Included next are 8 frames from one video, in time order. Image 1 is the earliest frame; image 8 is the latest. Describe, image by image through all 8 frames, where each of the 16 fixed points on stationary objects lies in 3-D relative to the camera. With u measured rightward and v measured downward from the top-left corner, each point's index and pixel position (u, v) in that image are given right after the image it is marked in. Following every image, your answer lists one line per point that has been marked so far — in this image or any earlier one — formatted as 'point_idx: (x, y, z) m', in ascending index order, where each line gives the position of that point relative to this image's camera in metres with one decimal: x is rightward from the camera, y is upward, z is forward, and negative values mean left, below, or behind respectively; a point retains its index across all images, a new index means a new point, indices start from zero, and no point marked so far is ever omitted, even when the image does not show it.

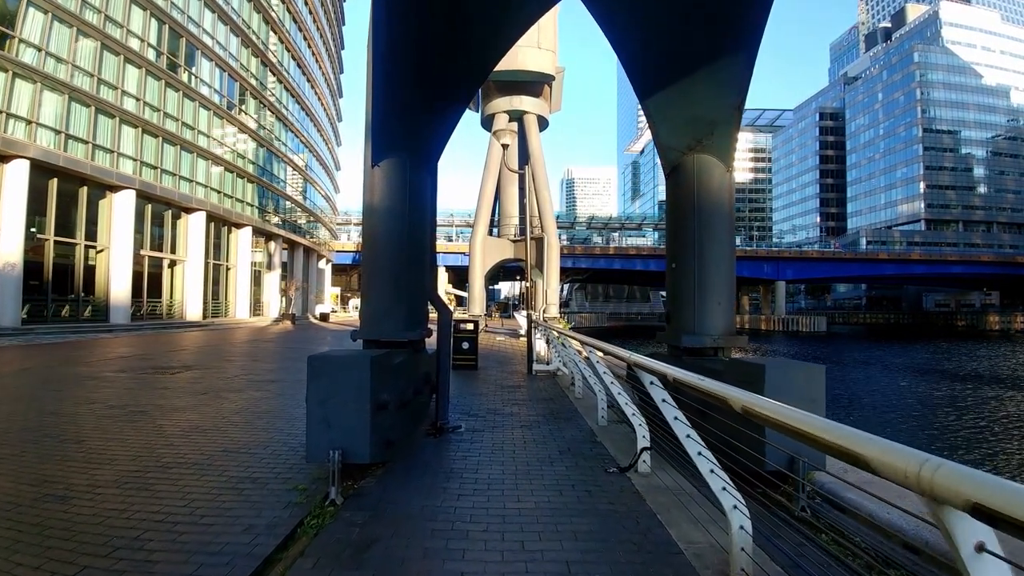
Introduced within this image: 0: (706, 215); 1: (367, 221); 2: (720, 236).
0: (+2.2, +0.9, +6.4) m
1: (-1.6, +0.8, +6.4) m
2: (+2.3, +0.6, +6.4) m
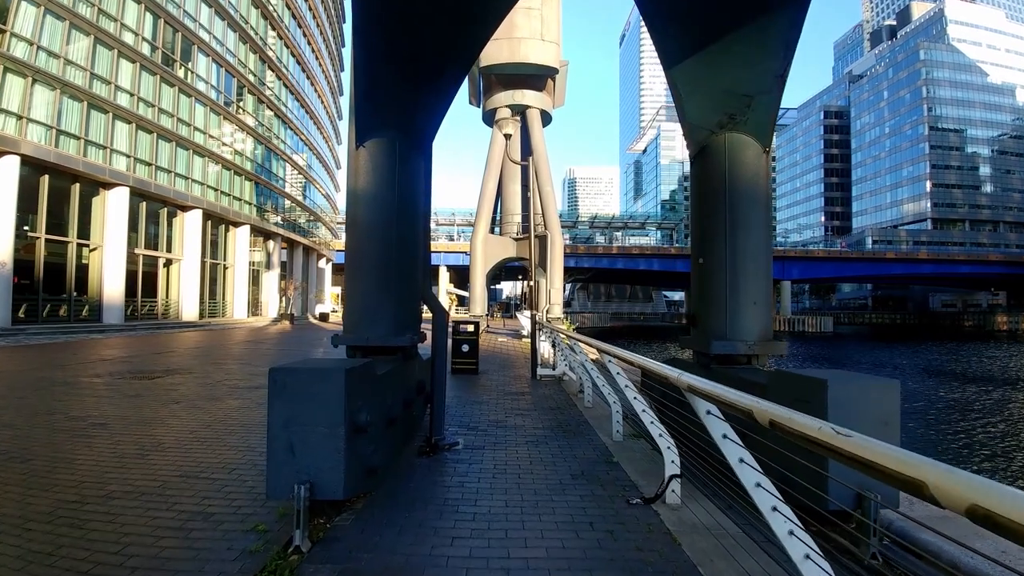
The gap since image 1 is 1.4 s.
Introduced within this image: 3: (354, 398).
0: (+2.2, +0.9, +5.5) m
1: (-1.5, +0.8, +5.6) m
2: (+2.4, +0.6, +5.5) m
3: (-1.0, -0.7, +3.8) m
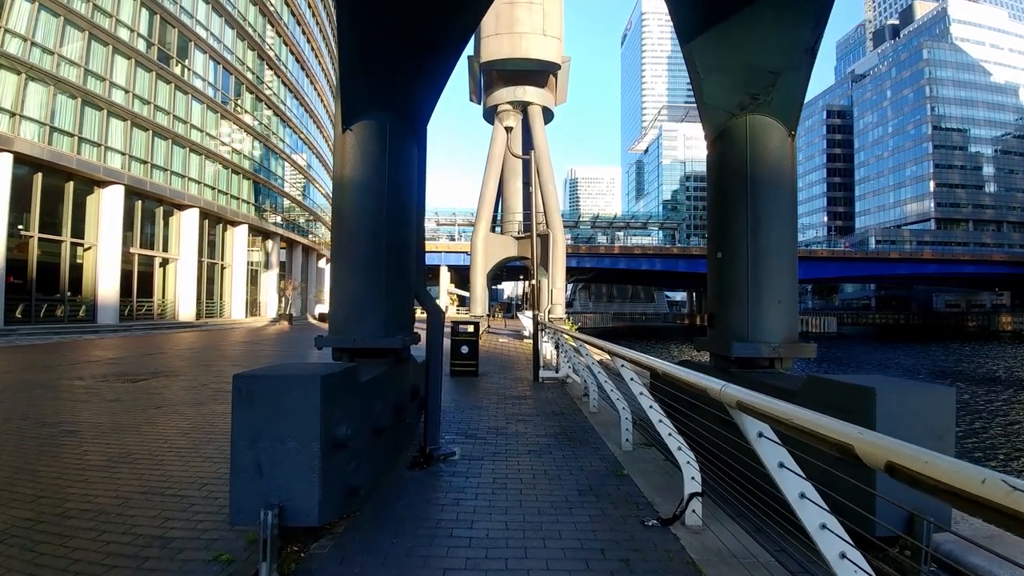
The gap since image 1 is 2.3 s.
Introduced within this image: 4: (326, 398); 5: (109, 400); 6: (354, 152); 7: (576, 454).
0: (+2.2, +0.9, +5.1) m
1: (-1.5, +0.8, +5.1) m
2: (+2.4, +0.6, +5.1) m
3: (-1.0, -0.7, +3.3) m
4: (-1.0, -0.6, +3.2) m
5: (-6.2, -1.7, +9.0) m
6: (-1.4, +1.2, +5.0) m
7: (+0.6, -1.7, +5.8) m
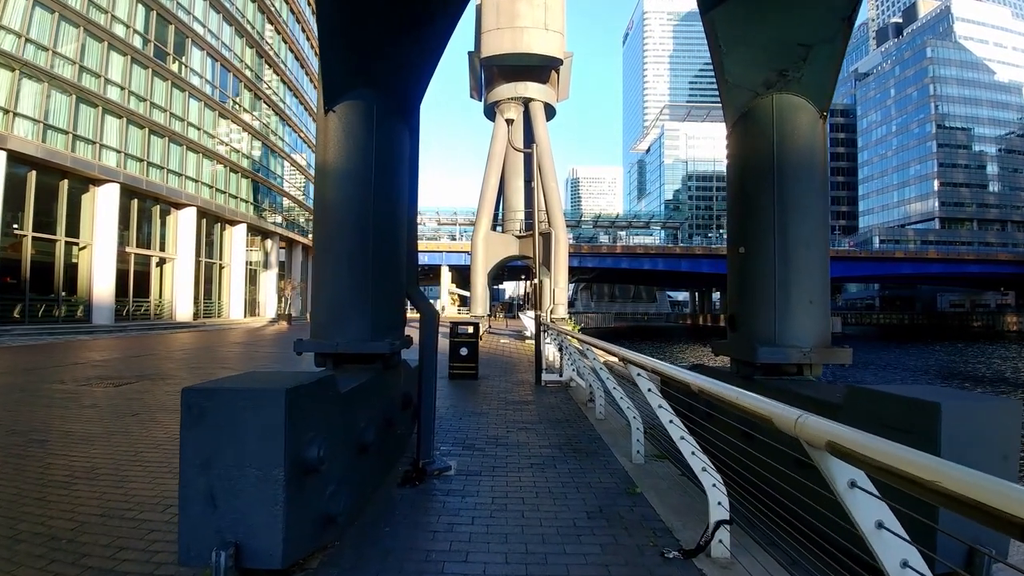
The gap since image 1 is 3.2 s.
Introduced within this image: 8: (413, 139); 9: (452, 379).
0: (+2.2, +0.9, +4.6) m
1: (-1.5, +0.8, +4.6) m
2: (+2.4, +0.7, +4.6) m
3: (-1.0, -0.7, +2.8) m
4: (-1.0, -0.6, +2.7) m
5: (-6.2, -1.7, +8.5) m
6: (-1.4, +1.2, +4.5) m
7: (+0.7, -1.7, +5.4) m
8: (-0.9, +1.4, +5.3) m
9: (-1.2, -1.8, +11.6) m
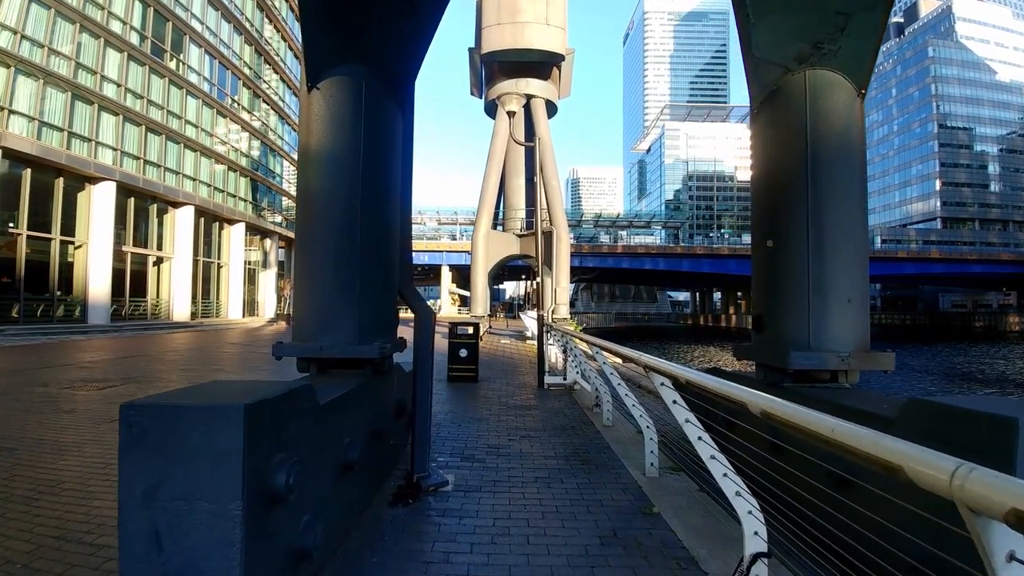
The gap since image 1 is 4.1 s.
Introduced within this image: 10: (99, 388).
0: (+2.2, +0.9, +4.1) m
1: (-1.5, +0.8, +4.2) m
2: (+2.4, +0.7, +4.1) m
3: (-1.0, -0.7, +2.4) m
4: (-1.0, -0.6, +2.3) m
5: (-6.2, -1.7, +8.0) m
6: (-1.3, +1.2, +4.1) m
7: (+0.7, -1.7, +4.9) m
8: (-0.9, +1.4, +4.9) m
9: (-1.2, -1.8, +11.1) m
10: (-7.2, -1.7, +10.2) m
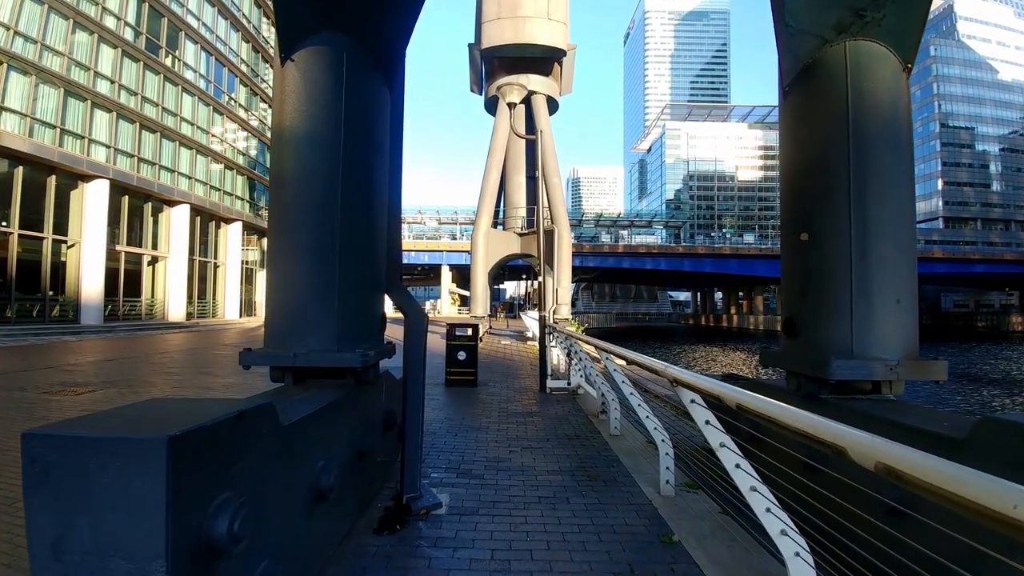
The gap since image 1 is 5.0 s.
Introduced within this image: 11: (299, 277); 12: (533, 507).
0: (+2.2, +1.0, +3.6) m
1: (-1.5, +0.9, +3.7) m
2: (+2.4, +0.7, +3.6) m
3: (-1.0, -0.7, +1.9) m
4: (-1.0, -0.6, +1.8) m
5: (-6.2, -1.7, +7.5) m
6: (-1.3, +1.2, +3.6) m
7: (+0.7, -1.6, +4.4) m
8: (-0.9, +1.4, +4.4) m
9: (-1.2, -1.8, +10.6) m
10: (-7.2, -1.7, +9.7) m
11: (-1.3, +0.1, +3.6) m
12: (+0.1, -1.6, +4.3) m
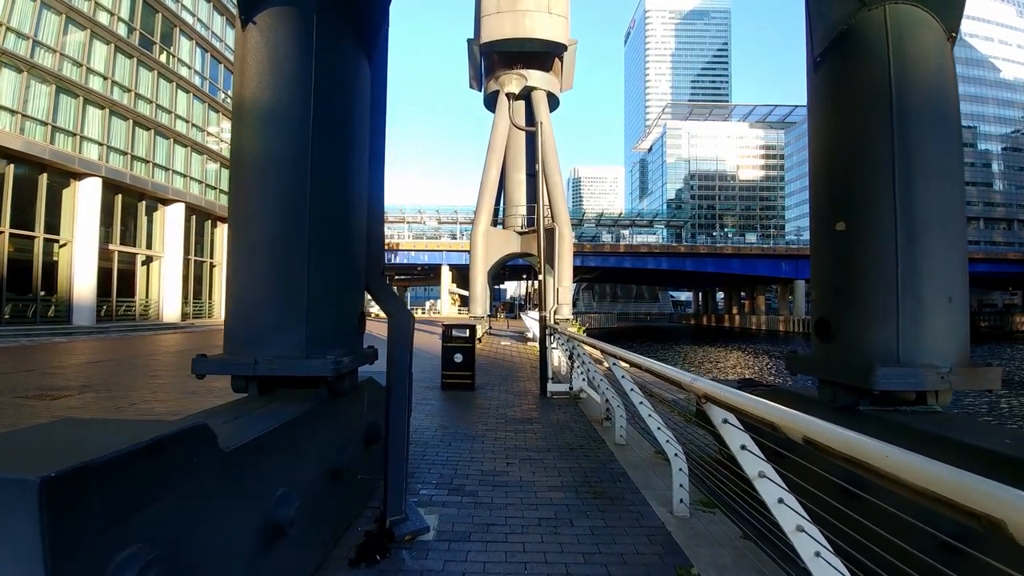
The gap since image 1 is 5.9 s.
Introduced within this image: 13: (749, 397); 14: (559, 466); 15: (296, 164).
0: (+2.2, +1.0, +3.1) m
1: (-1.5, +0.9, +3.2) m
2: (+2.4, +0.7, +3.1) m
3: (-1.0, -0.6, +1.4) m
4: (-1.0, -0.6, +1.3) m
5: (-6.2, -1.7, +7.1) m
6: (-1.4, +1.2, +3.1) m
7: (+0.7, -1.6, +3.9) m
8: (-0.9, +1.4, +3.9) m
9: (-1.2, -1.8, +10.2) m
10: (-7.2, -1.7, +9.2) m
11: (-1.4, +0.1, +3.1) m
12: (+0.1, -1.6, +3.8) m
13: (+1.0, -0.4, +2.4) m
14: (+0.4, -1.7, +5.4) m
15: (-1.2, +0.7, +3.1) m
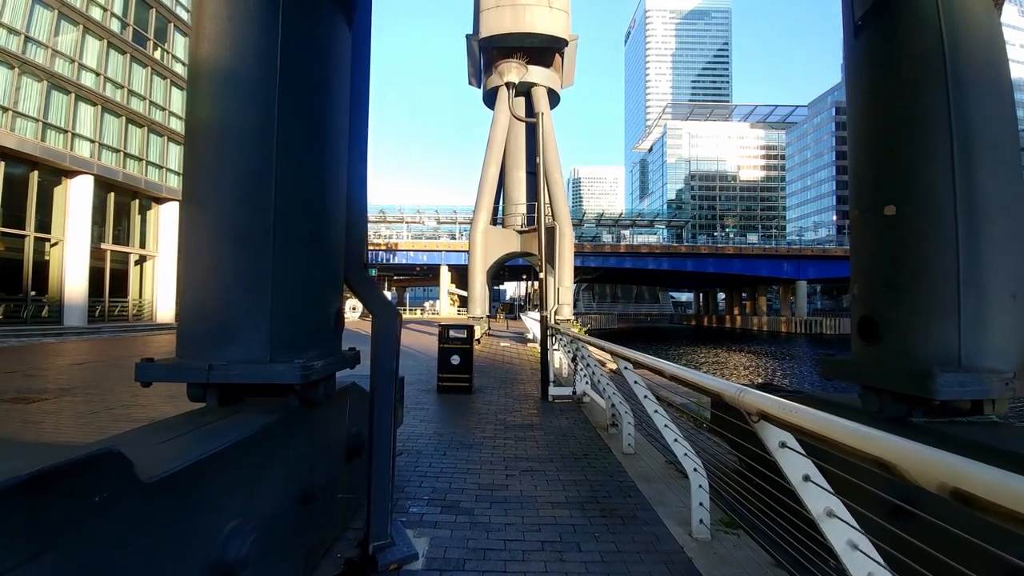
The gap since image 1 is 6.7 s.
0: (+2.2, +1.0, +2.7) m
1: (-1.5, +0.9, +2.8) m
2: (+2.4, +0.7, +2.7) m
3: (-1.0, -0.6, +1.0) m
4: (-1.0, -0.5, +0.9) m
5: (-6.2, -1.6, +6.6) m
6: (-1.4, +1.3, +2.7) m
7: (+0.7, -1.6, +3.5) m
8: (-0.9, +1.4, +3.5) m
9: (-1.2, -1.8, +9.7) m
10: (-7.2, -1.7, +8.8) m
11: (-1.4, +0.1, +2.7) m
12: (+0.1, -1.6, +3.4) m
13: (+1.0, -0.4, +2.0) m
14: (+0.4, -1.6, +4.9) m
15: (-1.2, +0.7, +2.7) m
